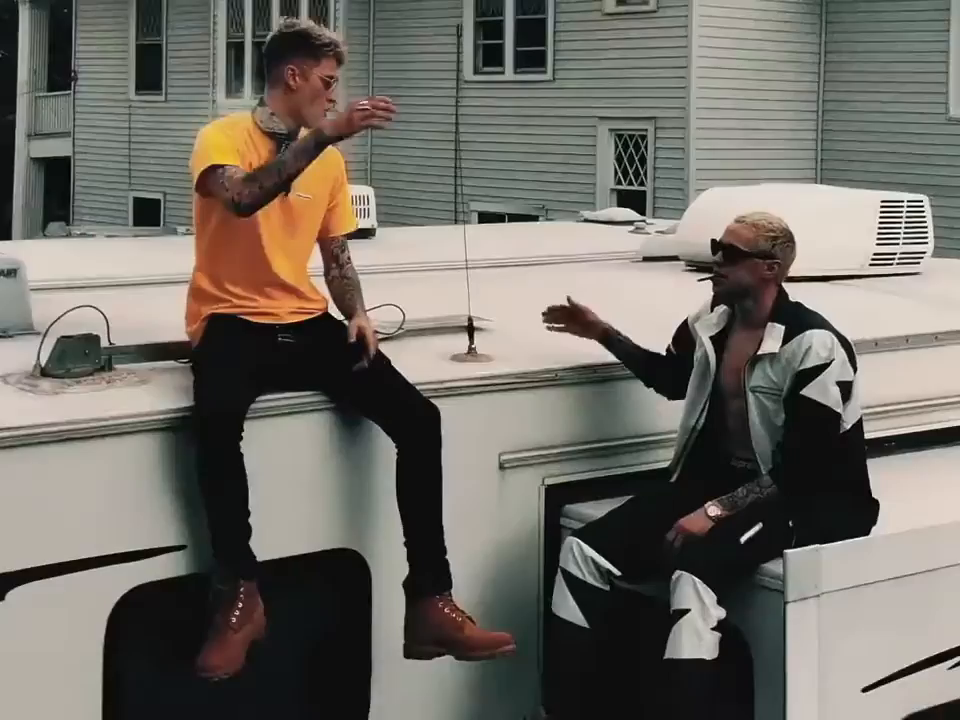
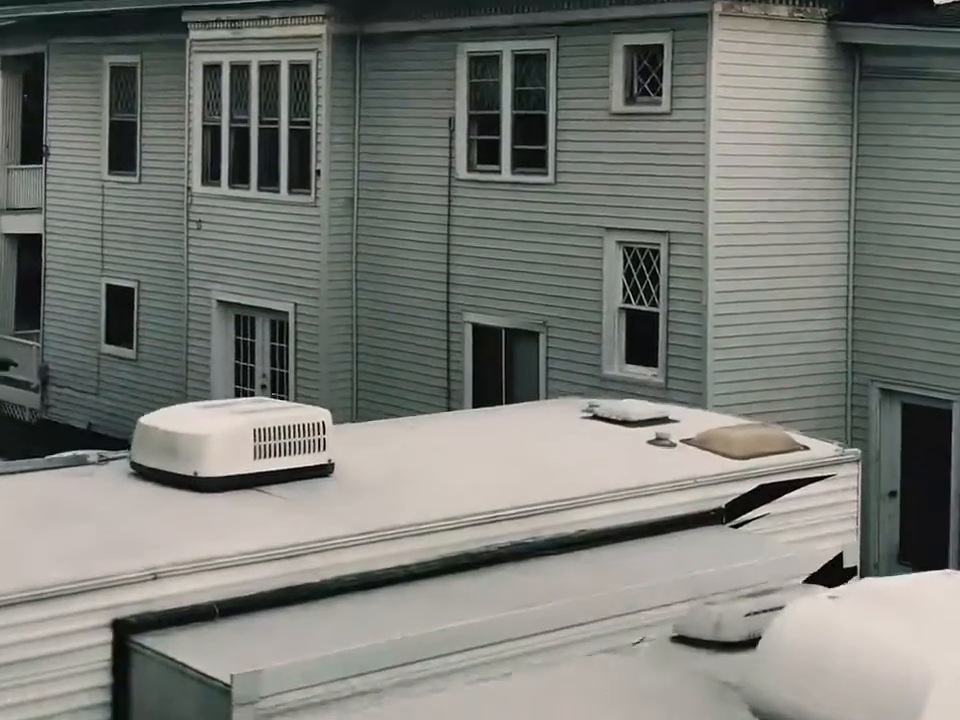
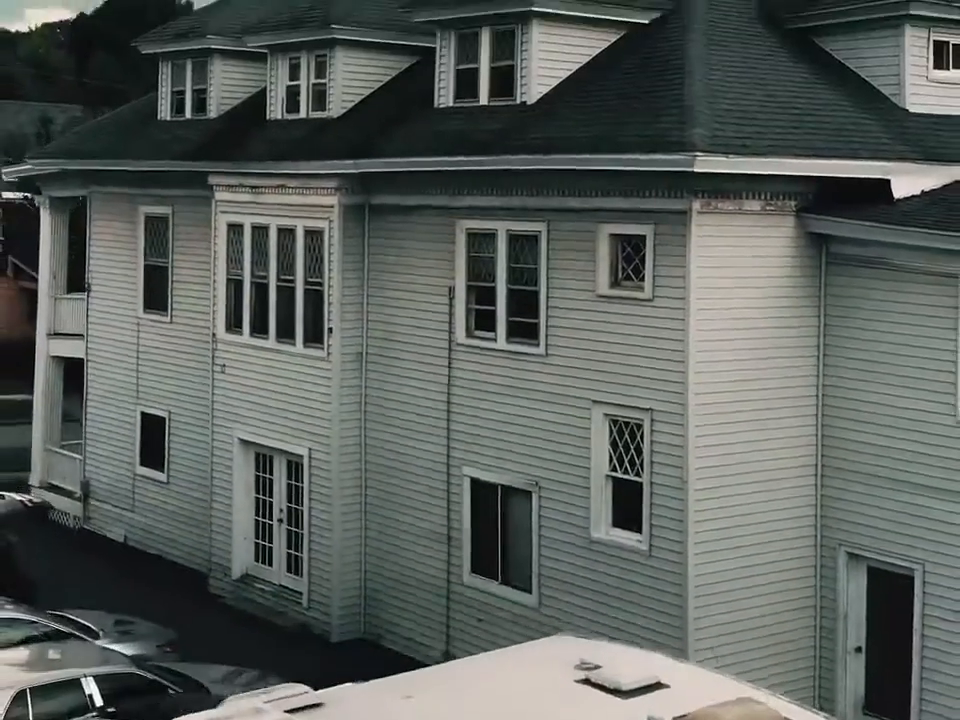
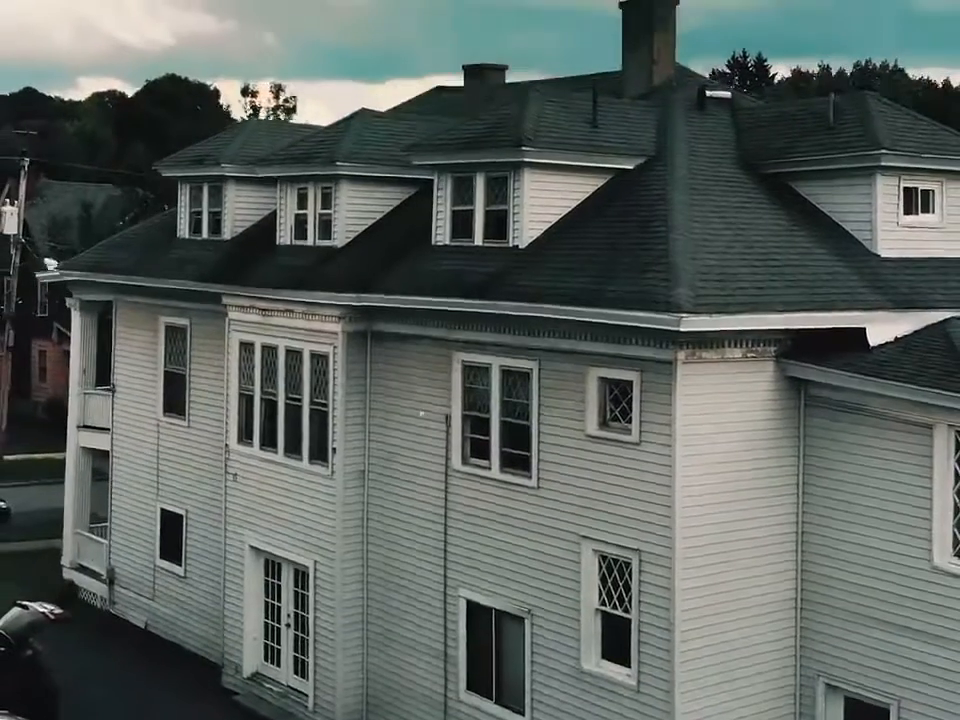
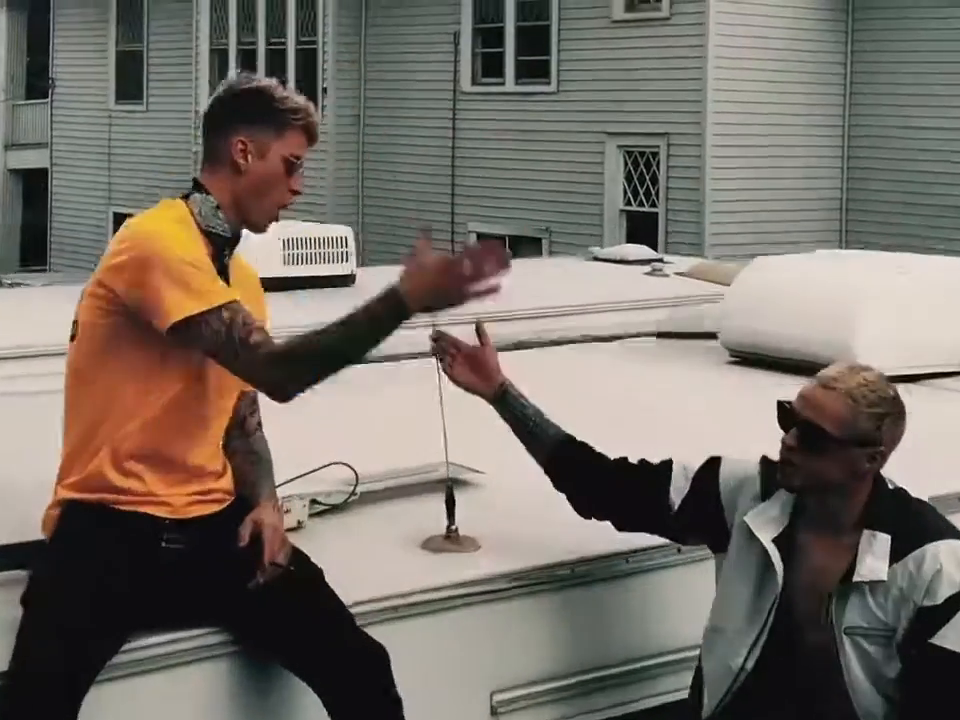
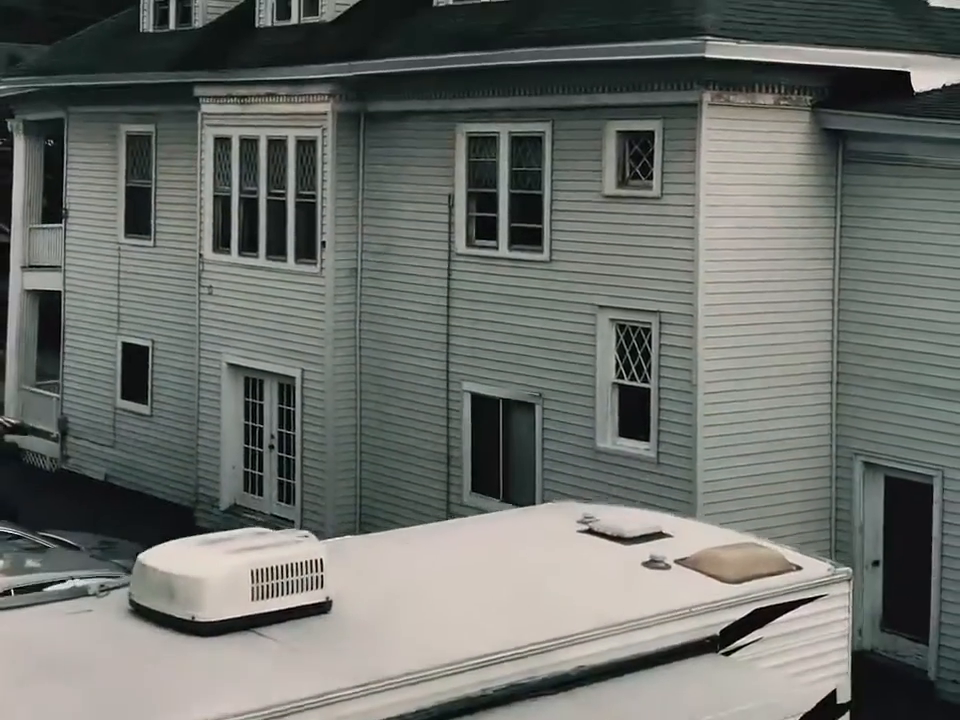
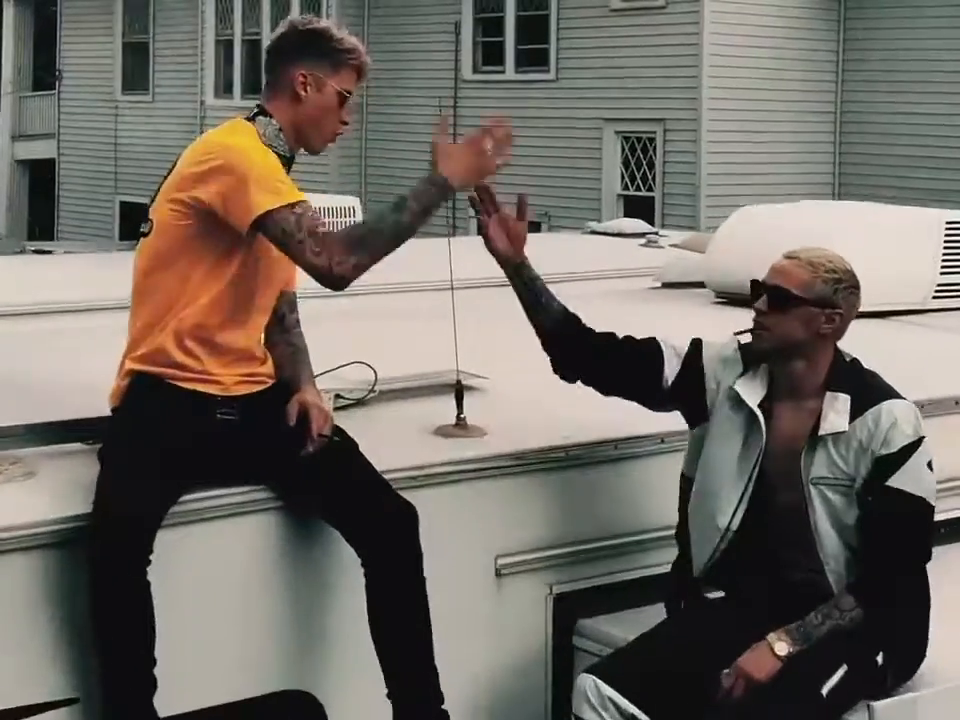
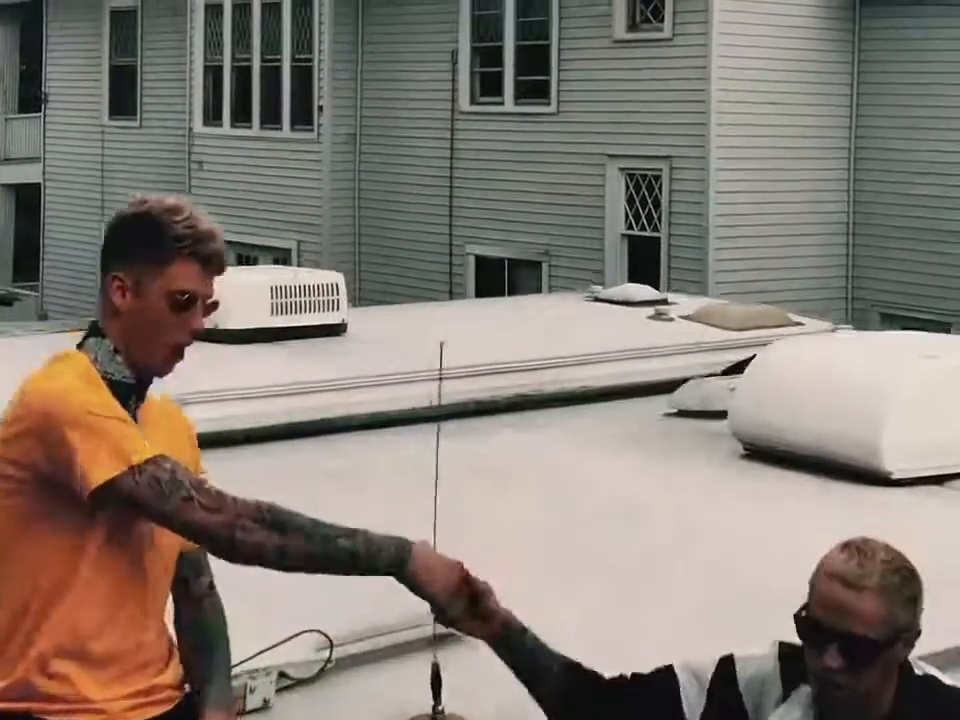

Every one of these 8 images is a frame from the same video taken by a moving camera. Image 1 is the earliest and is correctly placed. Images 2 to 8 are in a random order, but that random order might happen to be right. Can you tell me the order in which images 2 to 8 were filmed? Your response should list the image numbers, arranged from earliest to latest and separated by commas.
7, 5, 8, 2, 6, 3, 4
